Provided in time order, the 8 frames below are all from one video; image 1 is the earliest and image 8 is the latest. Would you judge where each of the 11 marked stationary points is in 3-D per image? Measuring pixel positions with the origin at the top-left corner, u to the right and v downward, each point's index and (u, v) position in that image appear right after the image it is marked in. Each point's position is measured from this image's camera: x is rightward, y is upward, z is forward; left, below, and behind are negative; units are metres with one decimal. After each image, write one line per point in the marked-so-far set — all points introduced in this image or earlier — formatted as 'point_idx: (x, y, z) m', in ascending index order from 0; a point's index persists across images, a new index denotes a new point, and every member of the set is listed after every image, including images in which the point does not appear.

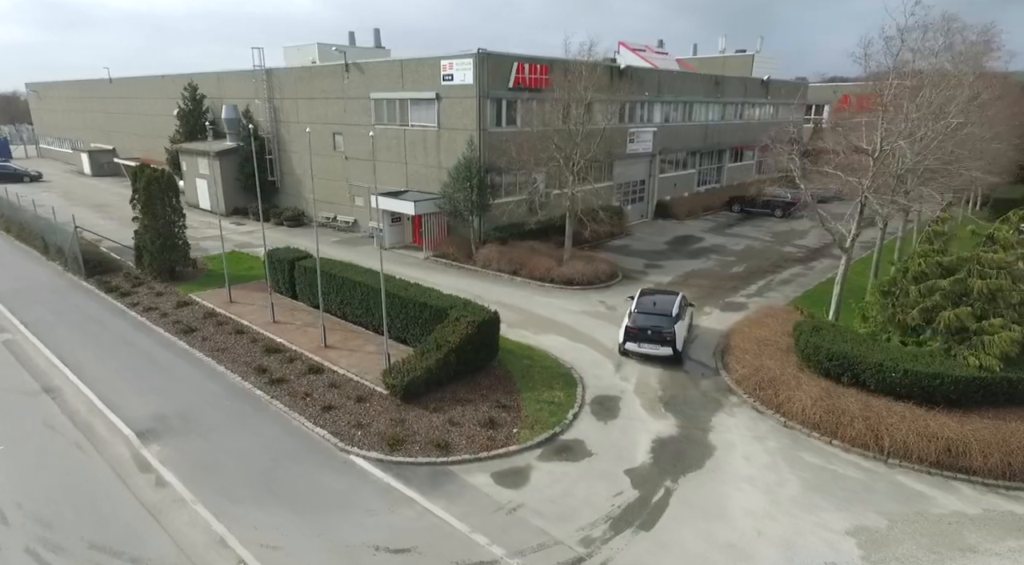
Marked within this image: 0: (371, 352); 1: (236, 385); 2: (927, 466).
0: (-3.4, -1.7, +15.6) m
1: (-6.3, -2.3, +14.5) m
2: (+7.4, -3.3, +11.6) m
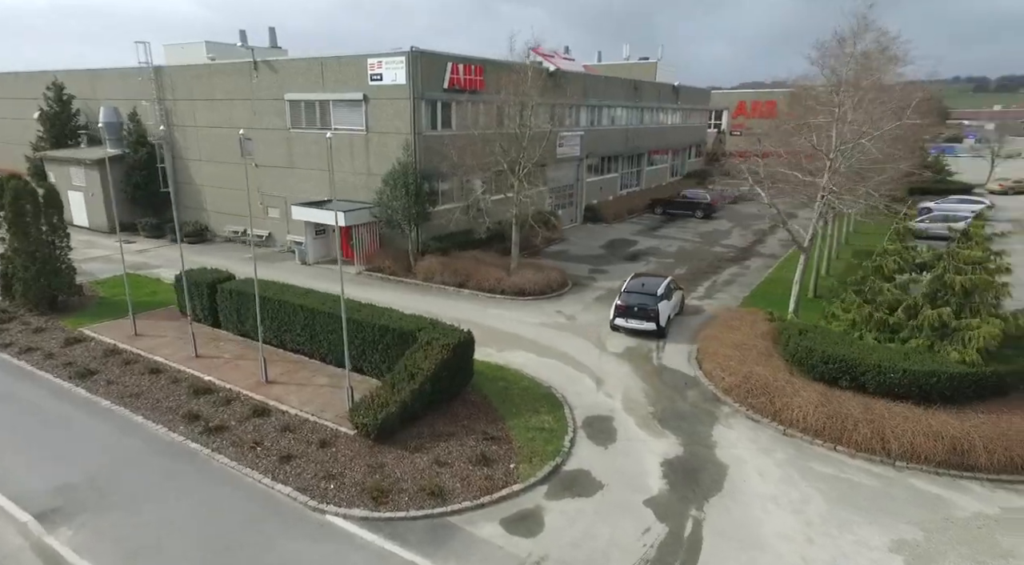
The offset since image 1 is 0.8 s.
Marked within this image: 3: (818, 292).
0: (-4.0, -2.2, +13.5) m
1: (-6.6, -2.9, +12.0) m
2: (+7.5, -3.3, +11.4) m
3: (+9.2, -0.3, +19.3) m
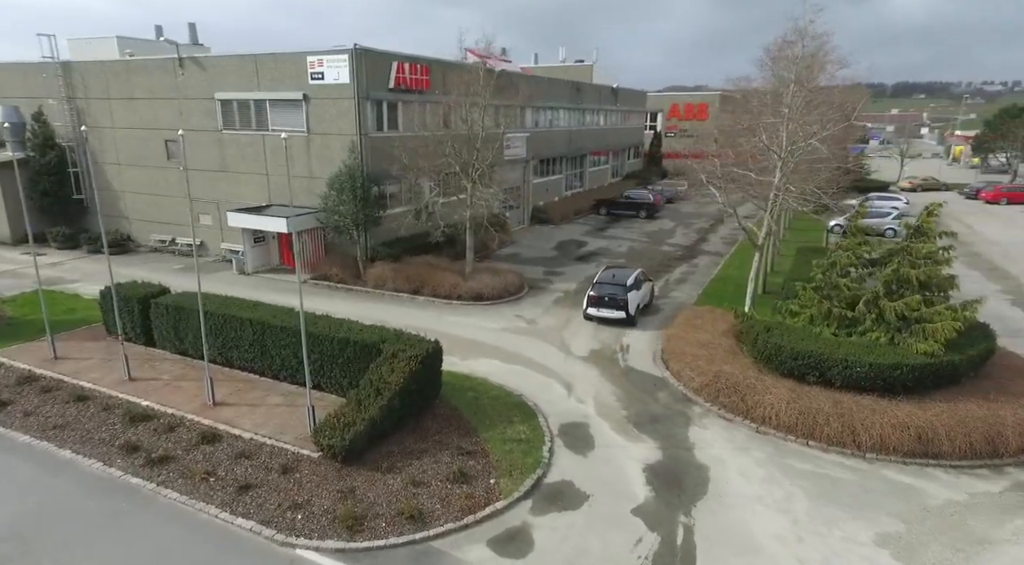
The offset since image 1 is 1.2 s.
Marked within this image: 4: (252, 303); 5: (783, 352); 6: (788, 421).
0: (-4.5, -2.4, +12.5) m
1: (-6.9, -3.2, +10.8) m
2: (+7.1, -3.1, +11.7) m
3: (+7.9, -0.2, +19.7) m
4: (-5.8, -0.5, +14.3) m
5: (+5.4, -1.4, +13.1) m
6: (+5.3, -2.7, +12.3) m
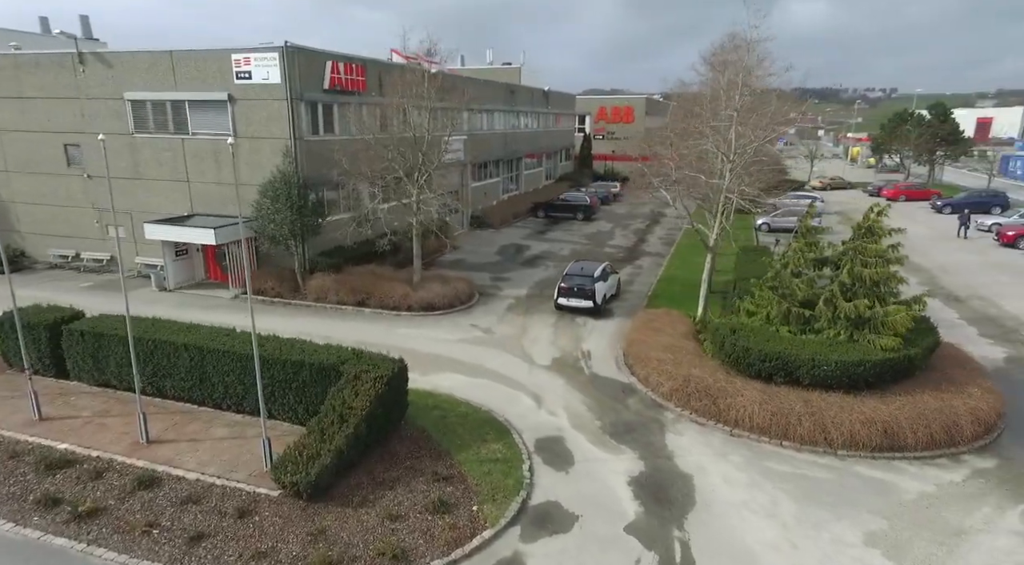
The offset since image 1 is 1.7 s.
0: (-5.0, -2.7, +11.3) m
1: (-7.2, -3.6, +9.2) m
2: (+6.6, -3.1, +11.9) m
3: (+6.3, -0.2, +19.9) m
4: (-6.5, -0.8, +12.9) m
5: (+4.8, -1.4, +13.1) m
6: (+4.8, -2.7, +12.3) m
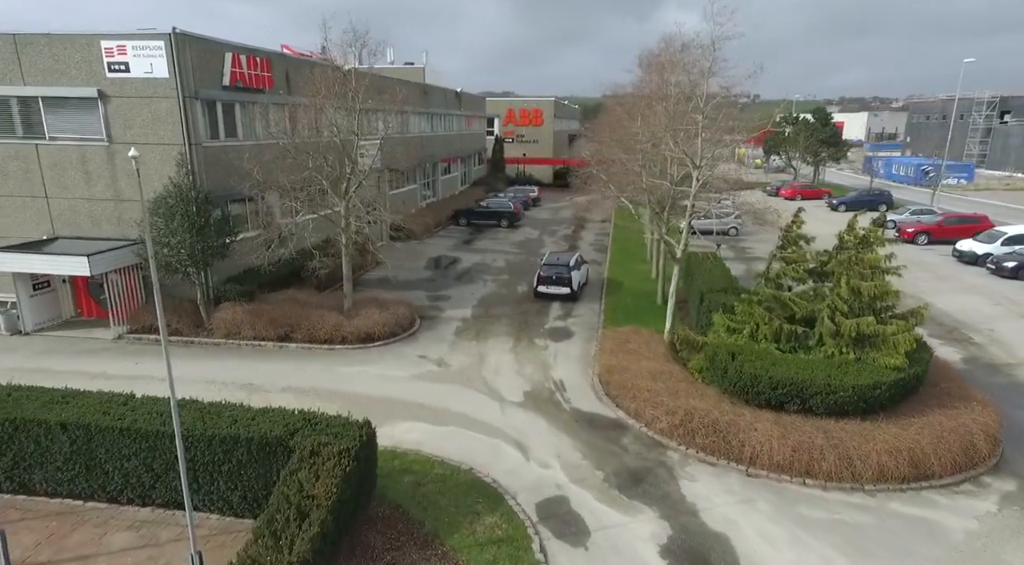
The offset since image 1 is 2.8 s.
0: (-4.9, -3.4, +8.3) m
1: (-6.6, -4.4, +5.9) m
2: (+6.5, -3.3, +10.8) m
3: (+4.7, -0.5, +18.7) m
4: (-6.7, -1.6, +9.6) m
5: (+4.4, -1.8, +11.7) m
6: (+4.6, -3.0, +10.9) m
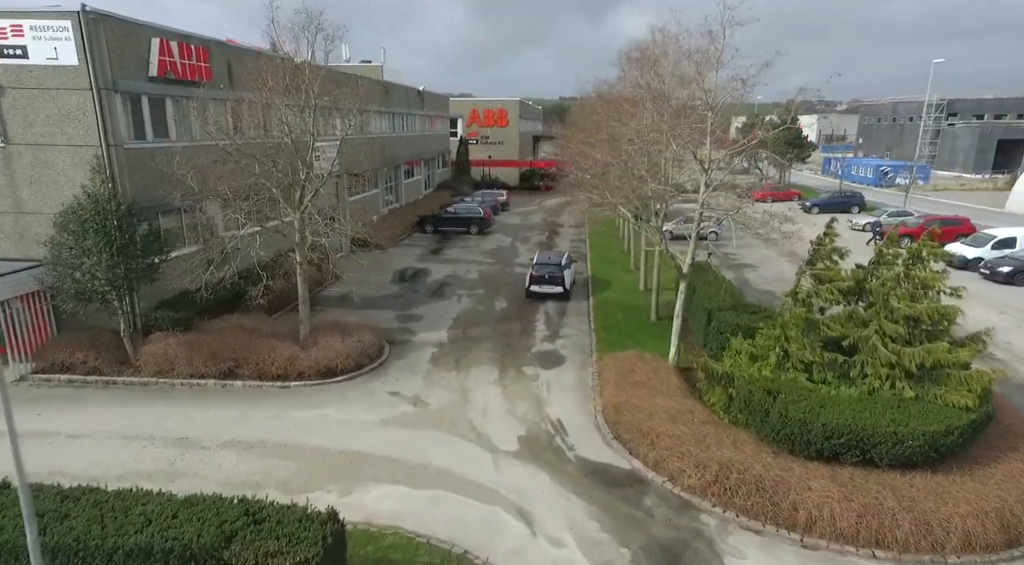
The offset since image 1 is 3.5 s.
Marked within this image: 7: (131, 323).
0: (-4.7, -4.0, +5.8) m
1: (-6.2, -4.9, +3.3) m
2: (+6.5, -3.7, +9.0) m
3: (+4.3, -0.9, +16.8) m
4: (-6.6, -2.2, +7.0) m
5: (+4.4, -2.2, +9.8) m
6: (+4.6, -3.4, +9.0) m
7: (-8.0, -1.0, +13.5) m
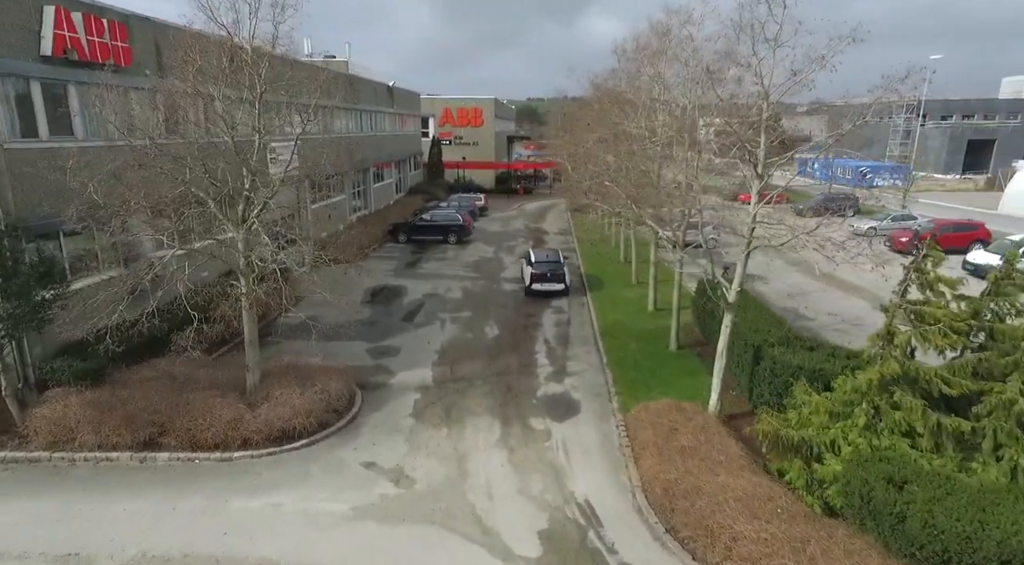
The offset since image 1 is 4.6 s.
0: (-4.1, -4.6, +2.5) m
1: (-5.5, -5.6, 0.0) m
2: (+6.9, -4.2, +6.3) m
3: (+4.2, -1.5, +14.0) m
4: (-6.1, -2.9, +3.6) m
5: (+4.7, -2.7, +6.9) m
6: (+5.0, -3.9, +6.2) m
7: (-7.9, -1.7, +10.1) m
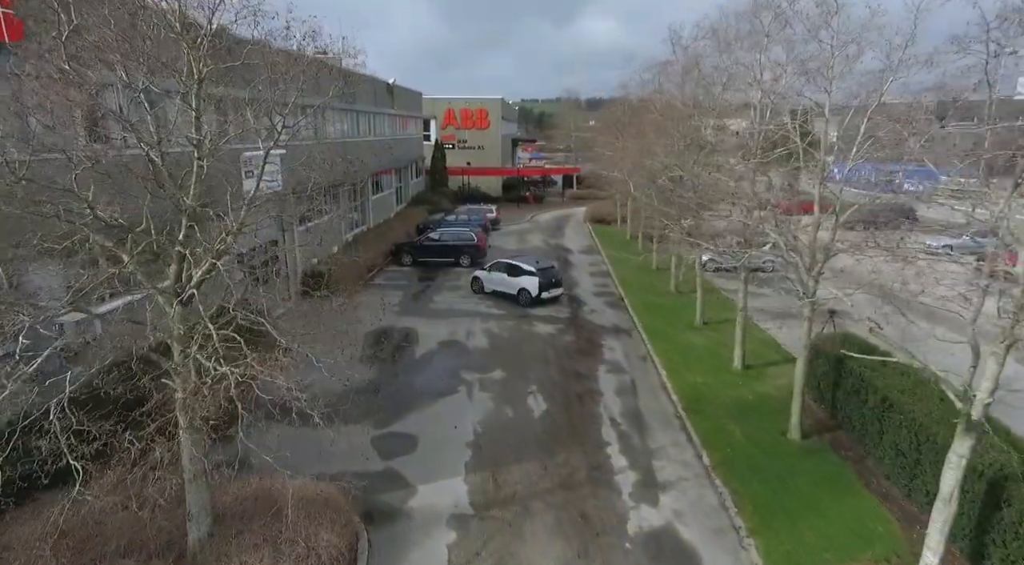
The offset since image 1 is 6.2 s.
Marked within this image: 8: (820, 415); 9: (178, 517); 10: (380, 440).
0: (-2.8, -5.8, -2.1) m
1: (-4.2, -6.8, -4.6) m
2: (+8.2, -5.4, +1.8) m
3: (+5.4, -2.7, +9.5) m
4: (-4.8, -4.0, -0.9) m
5: (+5.9, -3.9, +2.5) m
6: (+6.2, -5.1, +1.7) m
7: (-6.7, -2.9, +5.5) m
8: (+6.0, -2.6, +12.6) m
9: (-4.3, -3.0, +8.2) m
10: (-2.1, -2.9, +10.5) m
